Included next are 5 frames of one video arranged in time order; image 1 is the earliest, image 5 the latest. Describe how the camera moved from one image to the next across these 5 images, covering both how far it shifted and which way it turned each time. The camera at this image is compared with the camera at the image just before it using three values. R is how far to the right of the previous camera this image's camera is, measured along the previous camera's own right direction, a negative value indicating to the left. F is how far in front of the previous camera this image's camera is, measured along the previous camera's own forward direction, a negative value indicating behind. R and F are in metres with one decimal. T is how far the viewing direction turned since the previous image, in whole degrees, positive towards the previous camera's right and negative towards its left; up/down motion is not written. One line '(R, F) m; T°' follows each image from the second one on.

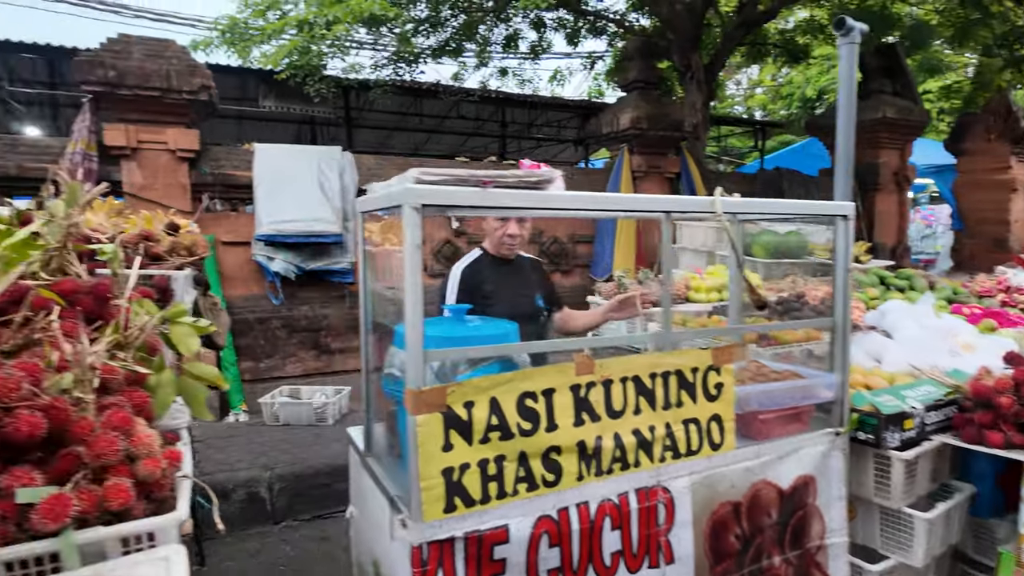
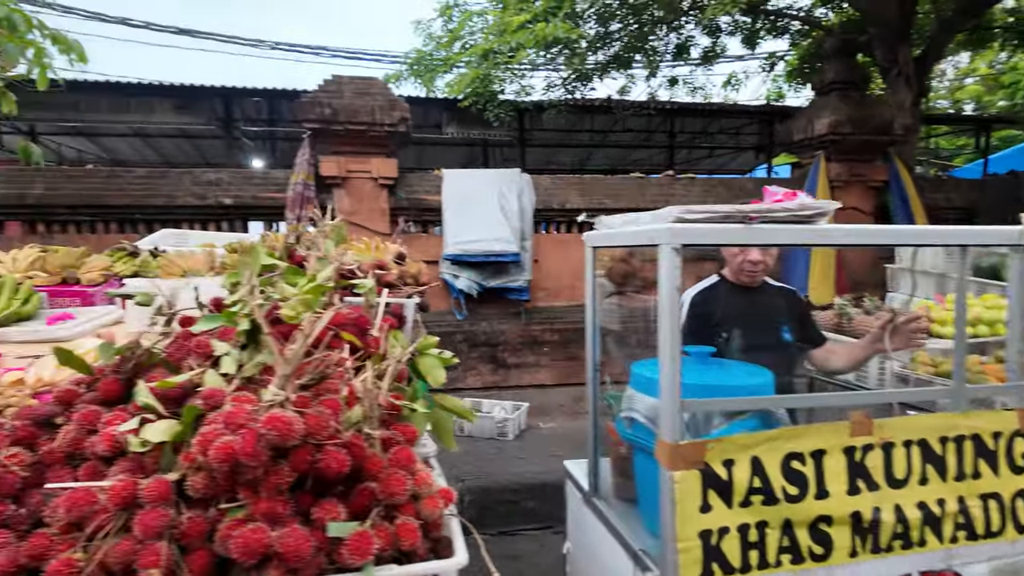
(-0.3, 0.0) m; -15°
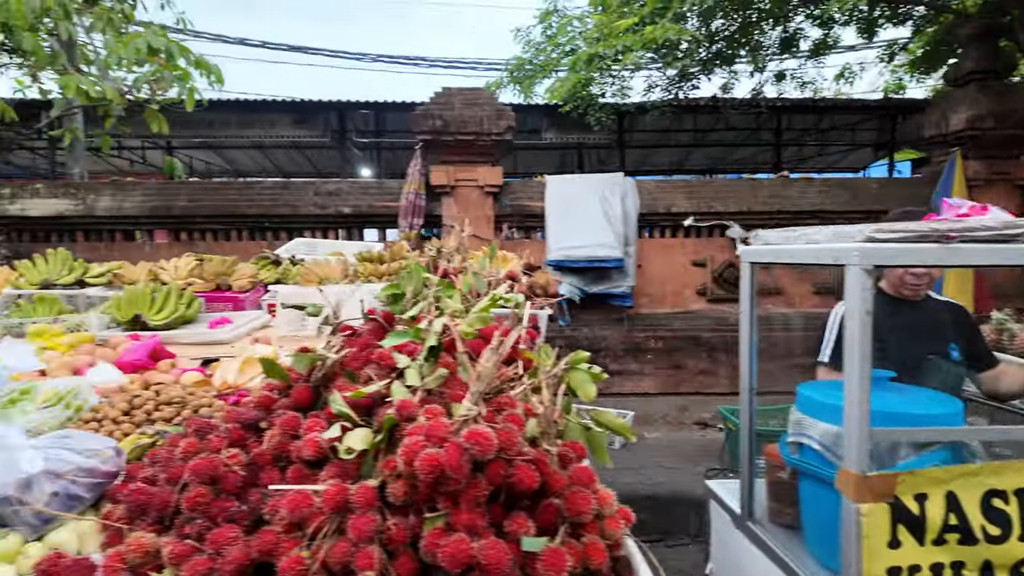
(-0.2, 0.0) m; -8°
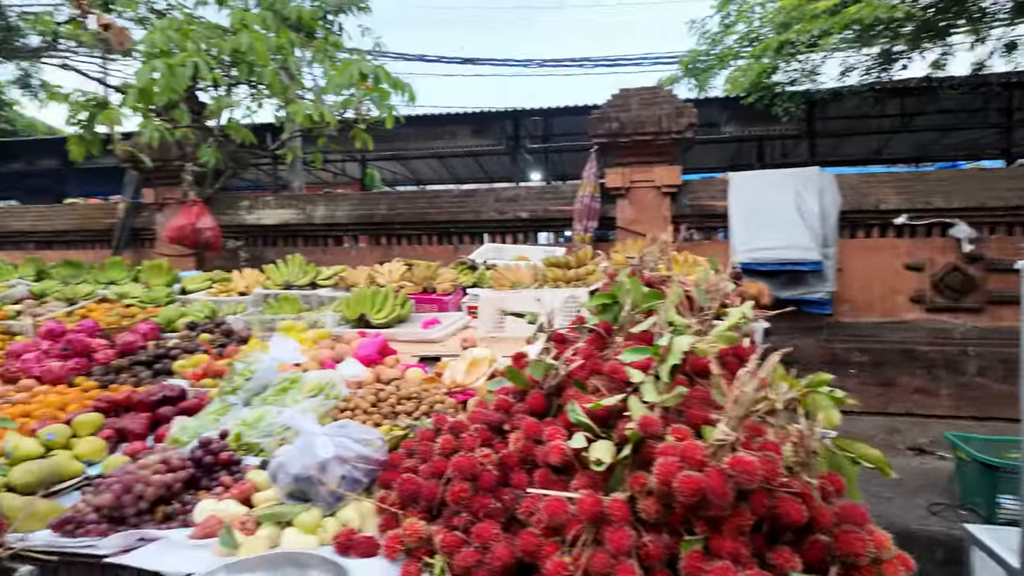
(-0.2, -0.1) m; -15°
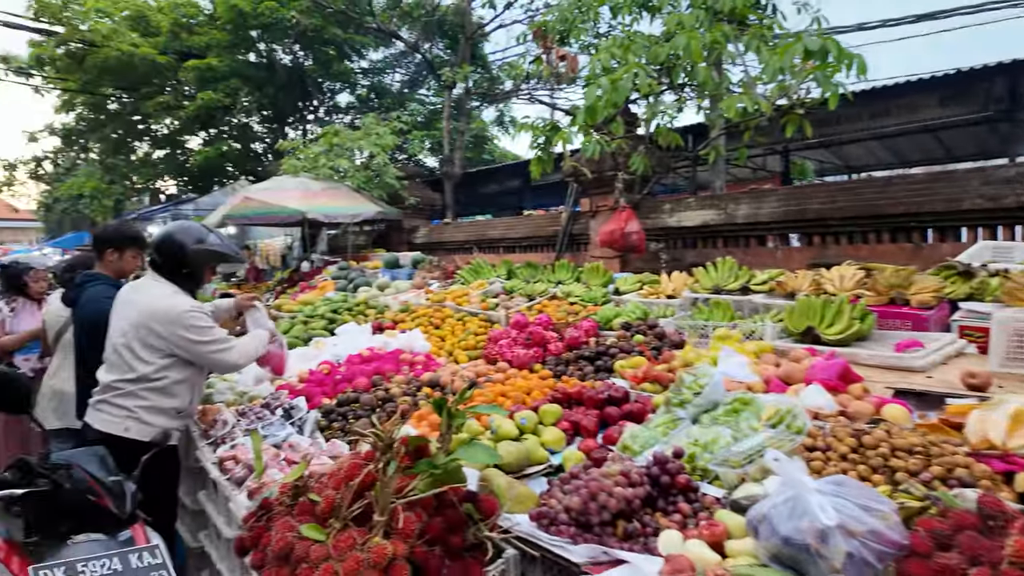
(-0.3, +0.2) m; -37°
